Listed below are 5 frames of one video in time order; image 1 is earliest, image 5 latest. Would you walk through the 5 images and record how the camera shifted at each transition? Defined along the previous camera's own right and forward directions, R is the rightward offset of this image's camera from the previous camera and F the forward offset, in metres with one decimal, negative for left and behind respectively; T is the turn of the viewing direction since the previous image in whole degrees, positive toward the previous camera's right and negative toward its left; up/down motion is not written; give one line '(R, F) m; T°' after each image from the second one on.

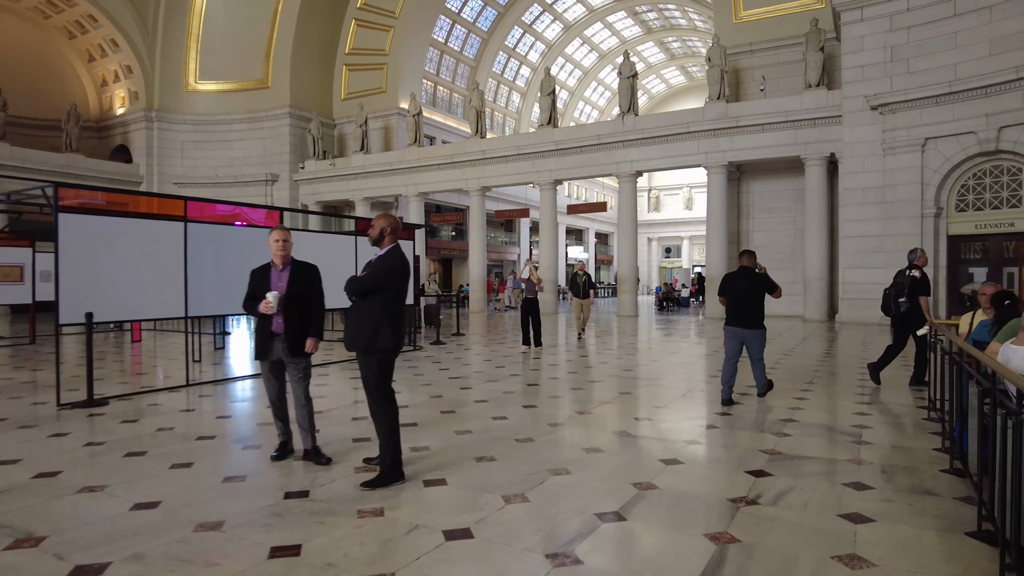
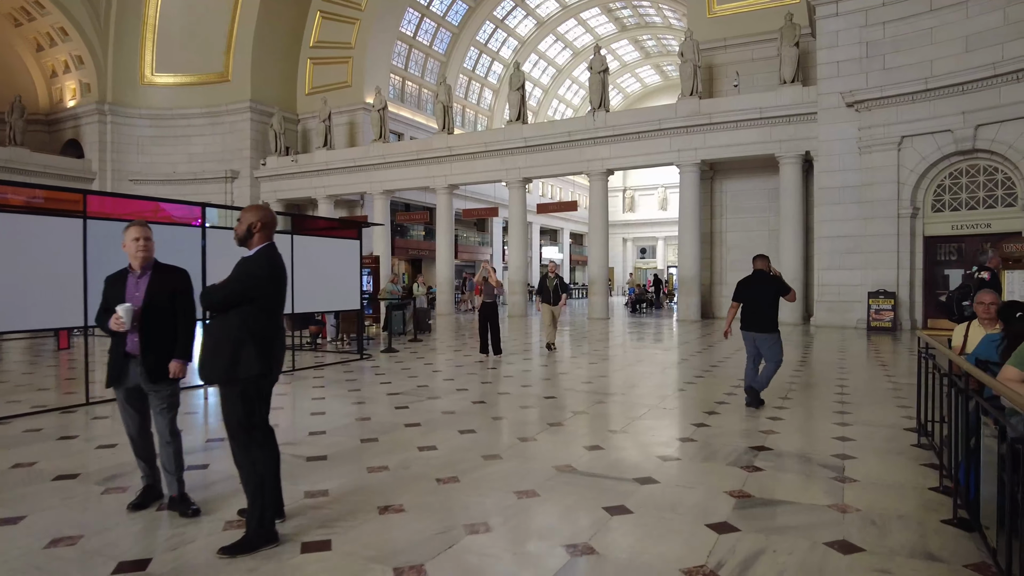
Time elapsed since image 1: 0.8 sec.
(+0.3, +0.7) m; +2°
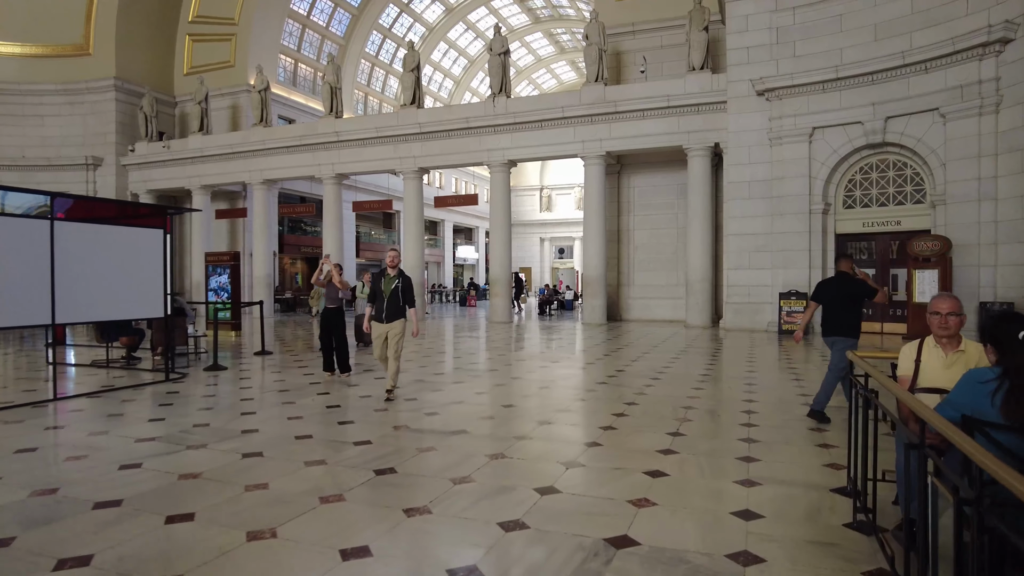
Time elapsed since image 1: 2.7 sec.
(+0.9, +1.7) m; +6°
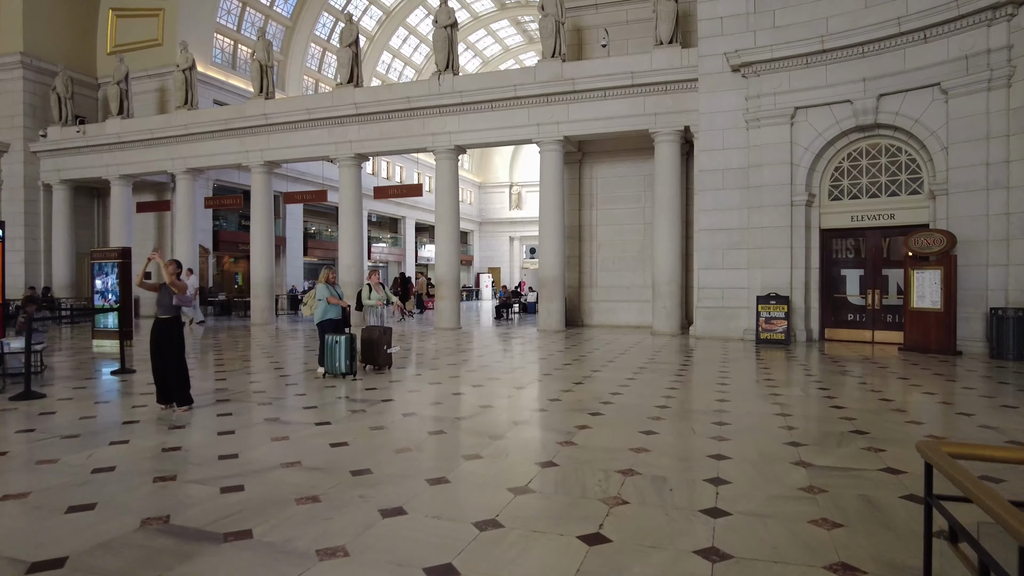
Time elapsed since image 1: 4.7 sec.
(+0.7, +1.9) m; +2°
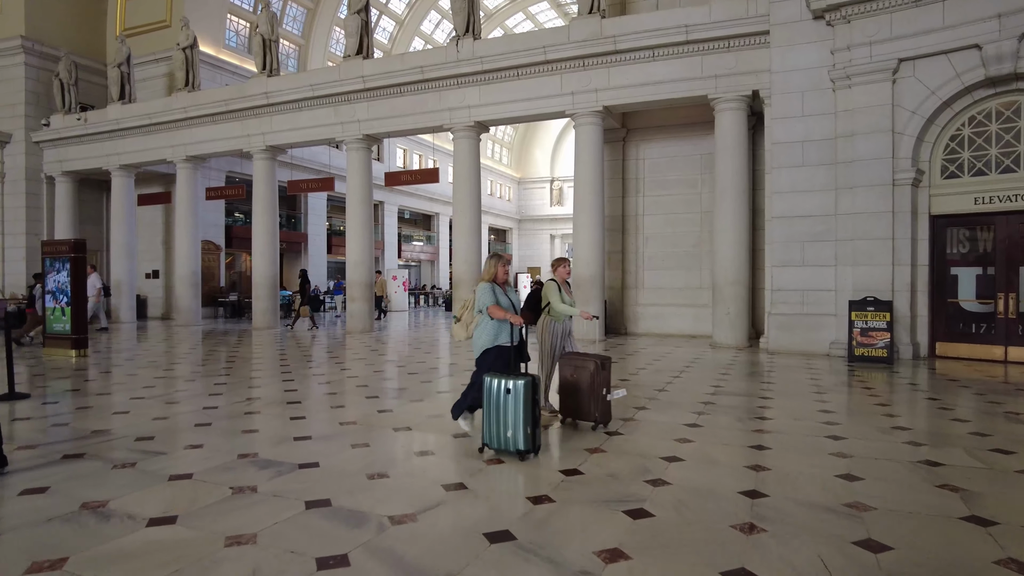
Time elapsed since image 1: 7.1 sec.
(+0.3, +2.3) m; -4°
